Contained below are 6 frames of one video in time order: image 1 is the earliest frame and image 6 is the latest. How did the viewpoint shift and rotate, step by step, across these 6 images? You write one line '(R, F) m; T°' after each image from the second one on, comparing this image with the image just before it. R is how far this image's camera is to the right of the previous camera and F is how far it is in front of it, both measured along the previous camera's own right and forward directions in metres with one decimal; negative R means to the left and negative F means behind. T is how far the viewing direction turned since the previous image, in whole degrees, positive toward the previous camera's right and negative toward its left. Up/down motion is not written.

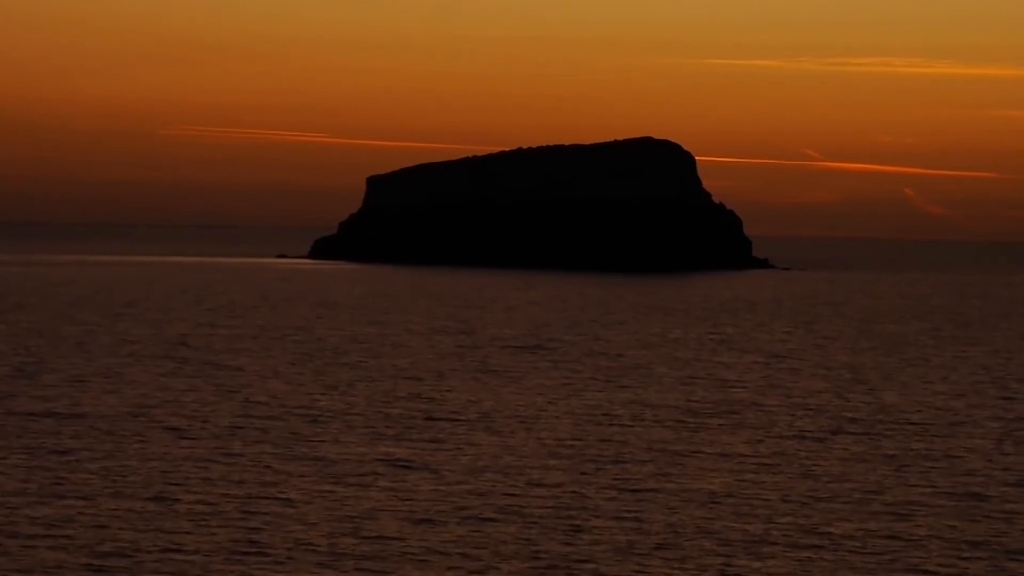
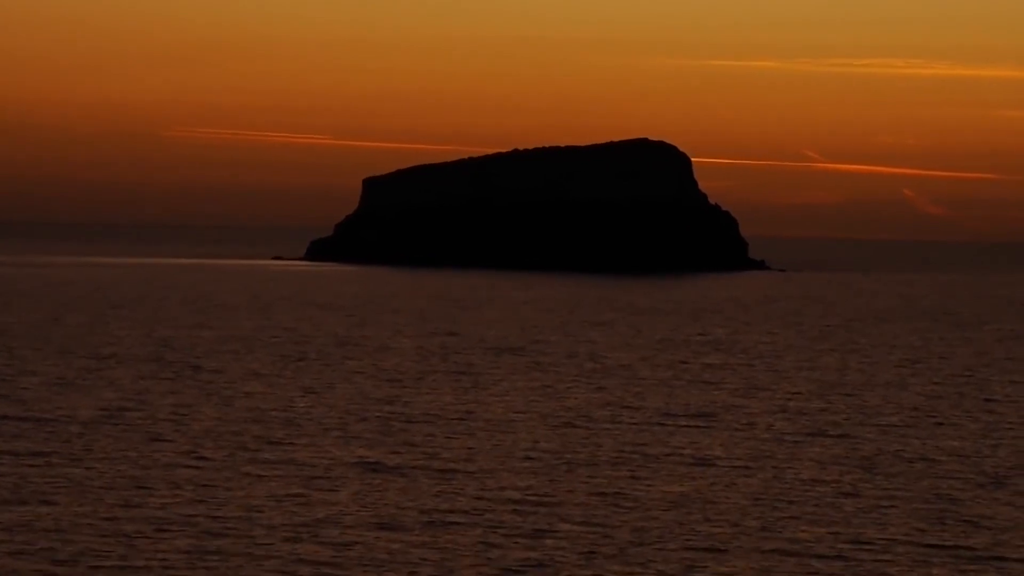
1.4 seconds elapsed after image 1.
(-1.8, +3.2) m; +1°
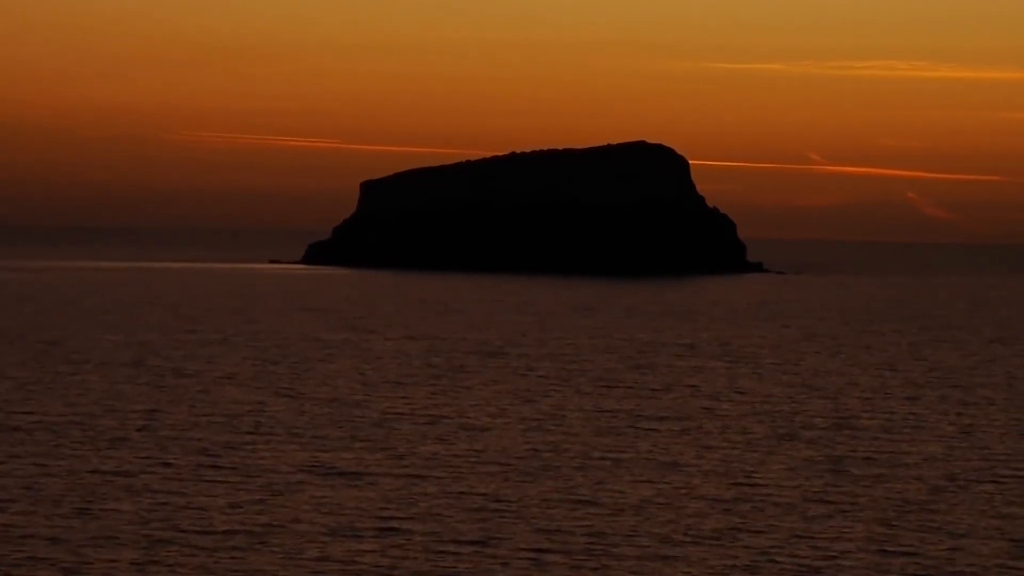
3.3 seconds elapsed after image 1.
(+2.6, -3.5) m; 0°
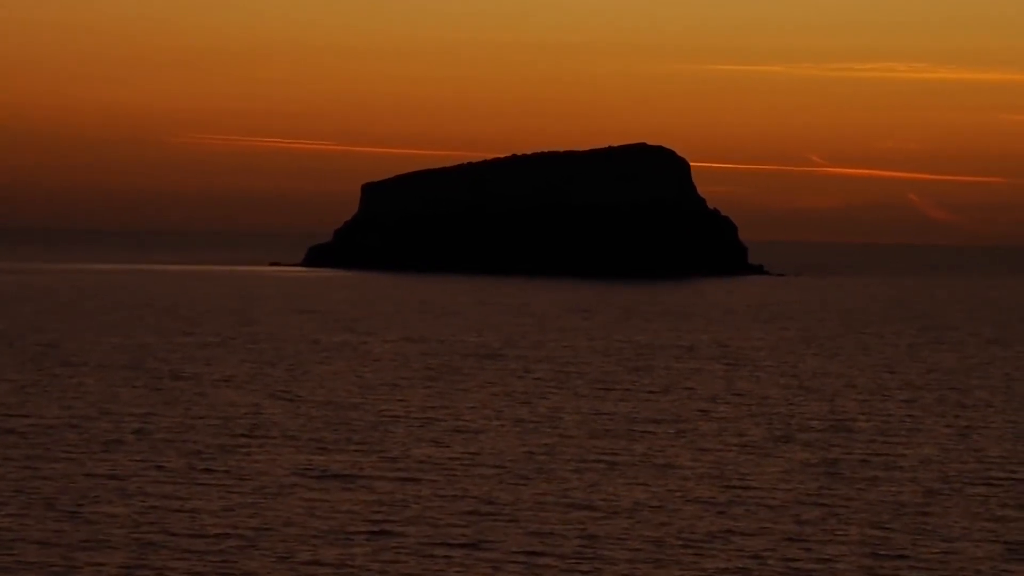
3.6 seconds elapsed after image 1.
(+3.7, +5.0) m; 0°
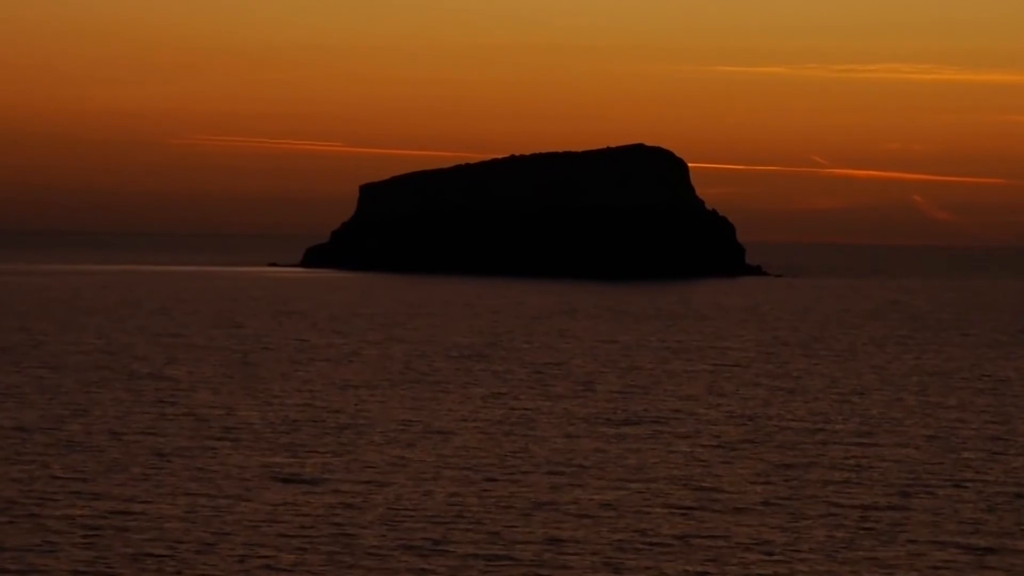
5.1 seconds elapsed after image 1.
(+1.3, +0.4) m; 0°
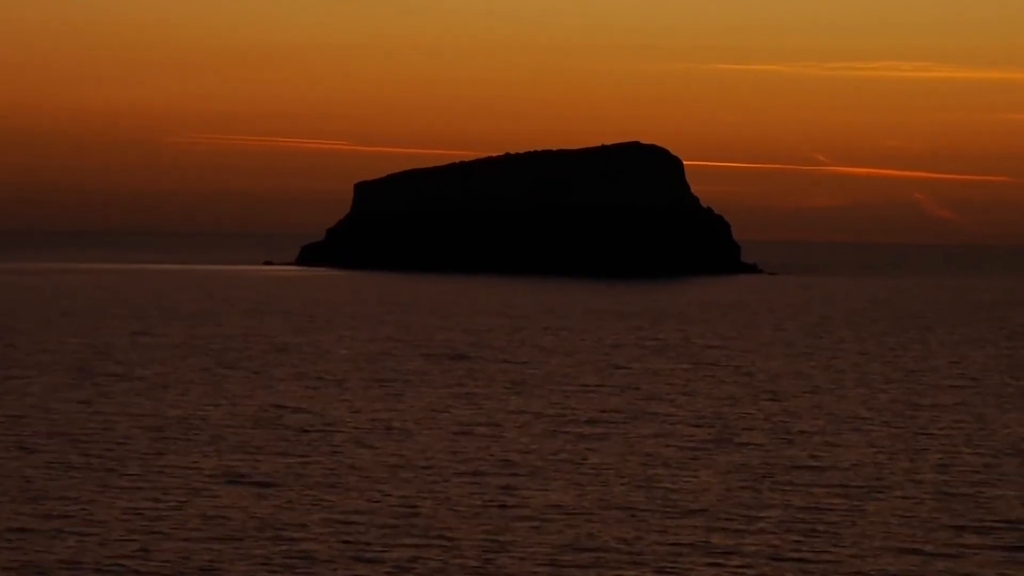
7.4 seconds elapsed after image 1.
(+0.7, +0.4) m; 0°
